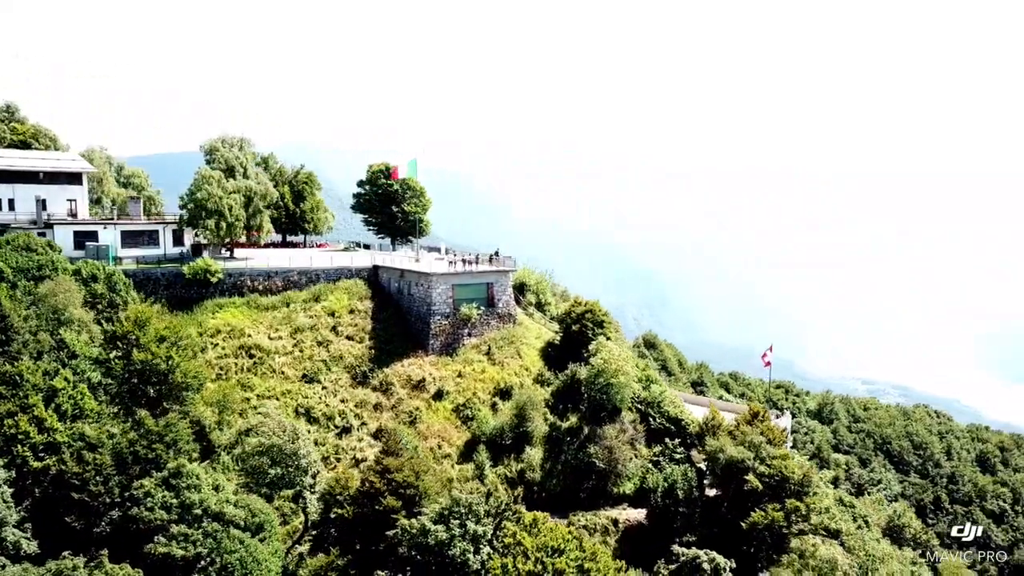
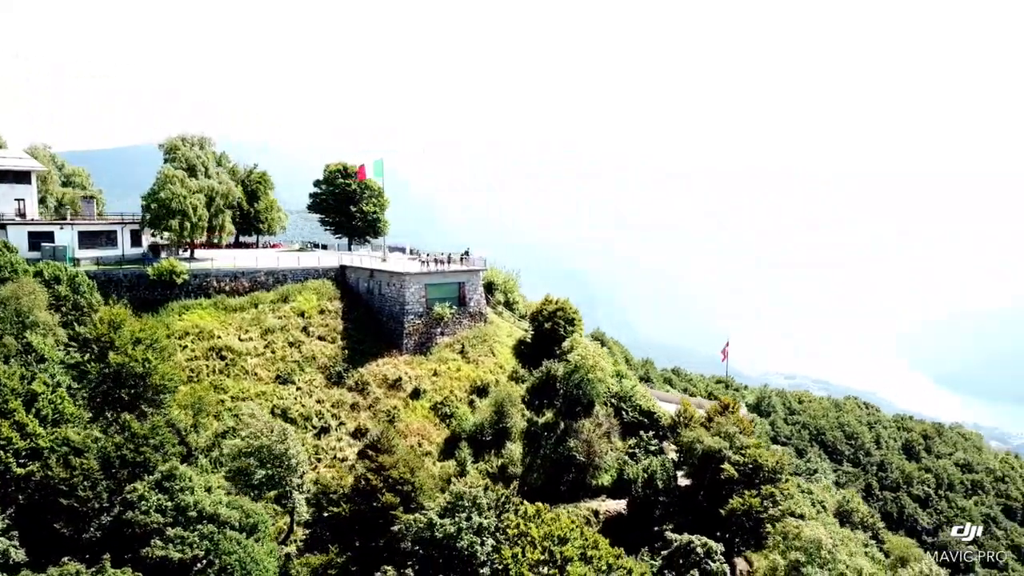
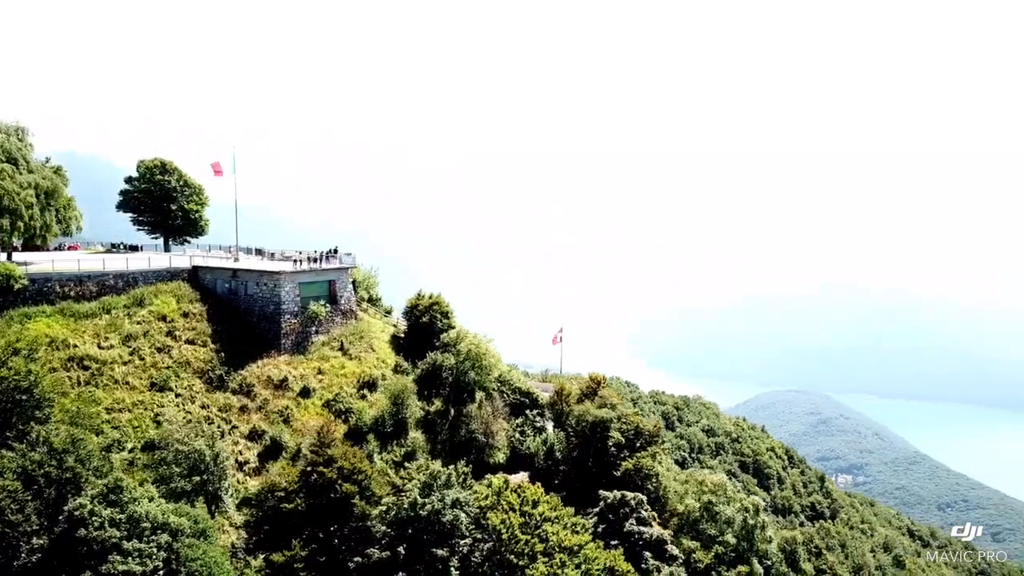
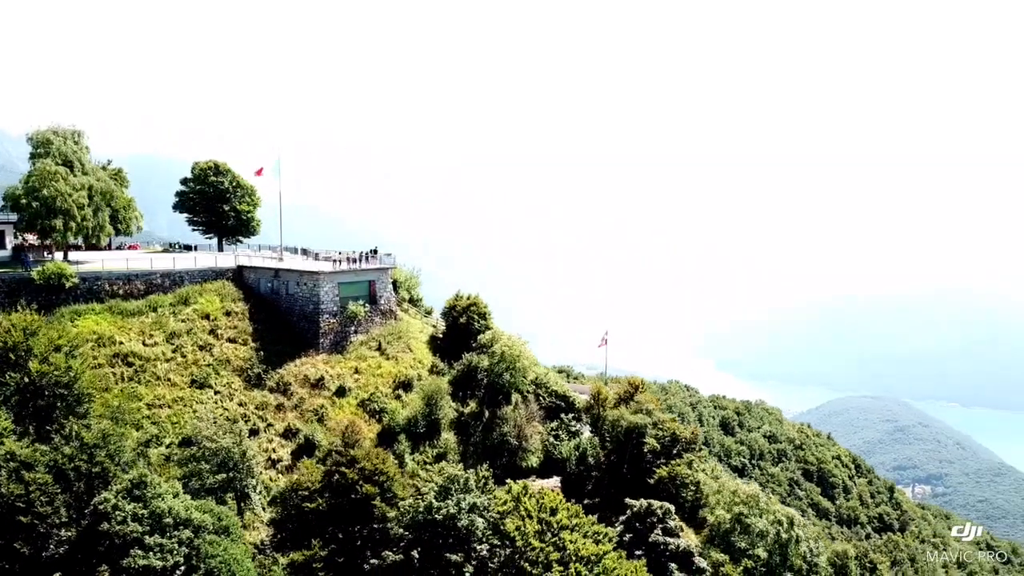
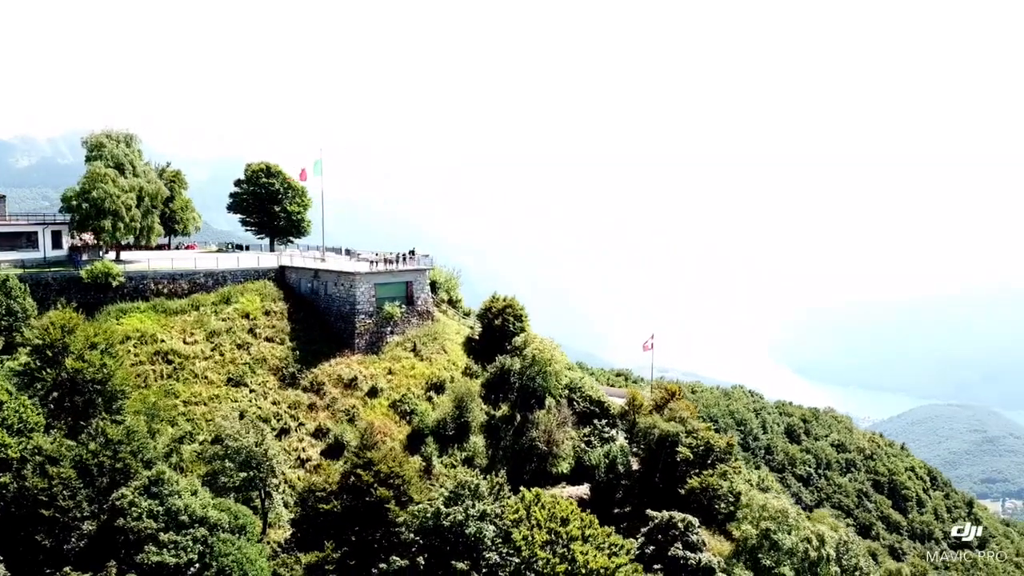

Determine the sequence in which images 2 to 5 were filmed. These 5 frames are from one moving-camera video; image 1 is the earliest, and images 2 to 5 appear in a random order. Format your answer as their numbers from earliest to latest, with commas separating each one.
2, 5, 4, 3
